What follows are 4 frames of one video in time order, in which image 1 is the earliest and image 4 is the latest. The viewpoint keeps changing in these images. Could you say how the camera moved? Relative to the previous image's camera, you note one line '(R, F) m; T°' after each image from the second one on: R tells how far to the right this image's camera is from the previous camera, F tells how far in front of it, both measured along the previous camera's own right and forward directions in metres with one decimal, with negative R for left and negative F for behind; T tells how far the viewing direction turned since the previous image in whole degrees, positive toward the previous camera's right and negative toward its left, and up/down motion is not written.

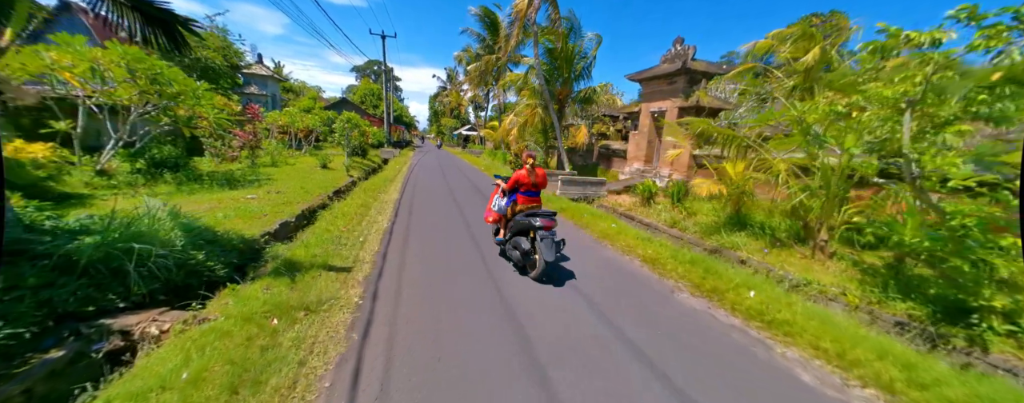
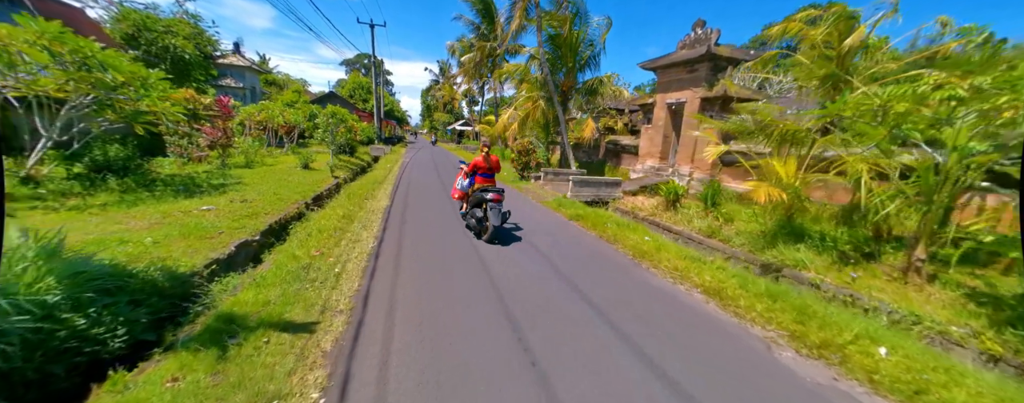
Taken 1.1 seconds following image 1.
(-0.3, +1.1) m; +1°
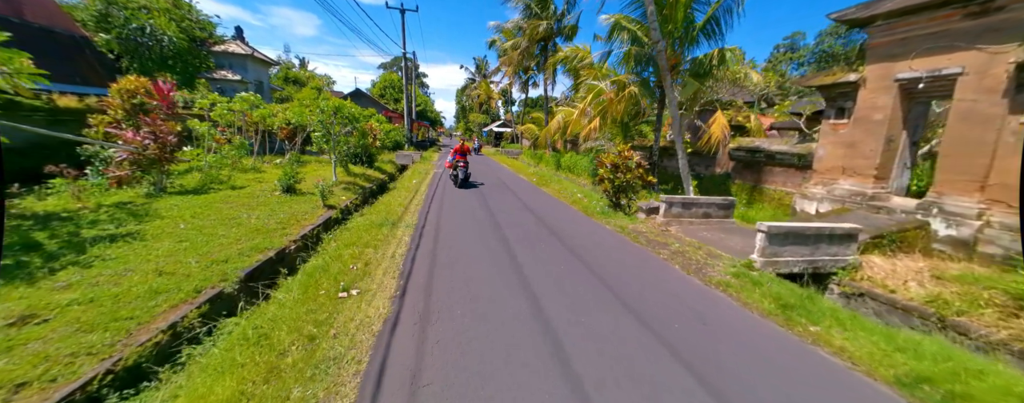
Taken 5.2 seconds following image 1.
(-1.1, +4.1) m; -5°
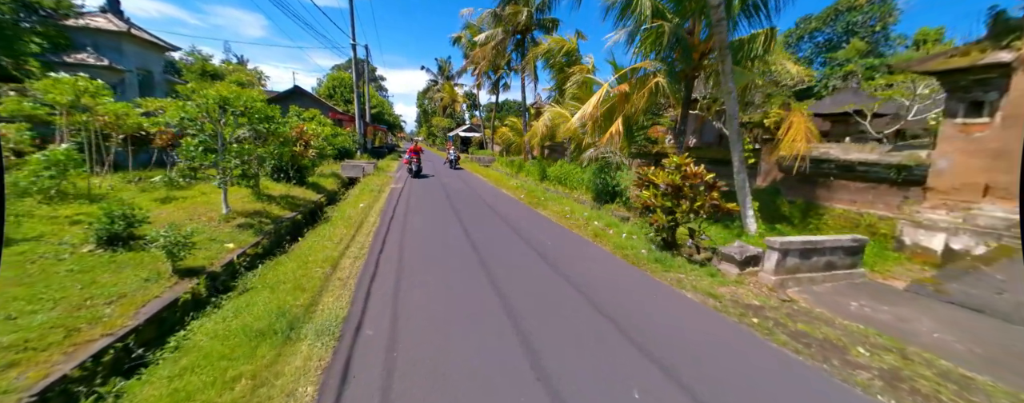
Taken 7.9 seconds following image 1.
(-0.4, +2.6) m; +6°
